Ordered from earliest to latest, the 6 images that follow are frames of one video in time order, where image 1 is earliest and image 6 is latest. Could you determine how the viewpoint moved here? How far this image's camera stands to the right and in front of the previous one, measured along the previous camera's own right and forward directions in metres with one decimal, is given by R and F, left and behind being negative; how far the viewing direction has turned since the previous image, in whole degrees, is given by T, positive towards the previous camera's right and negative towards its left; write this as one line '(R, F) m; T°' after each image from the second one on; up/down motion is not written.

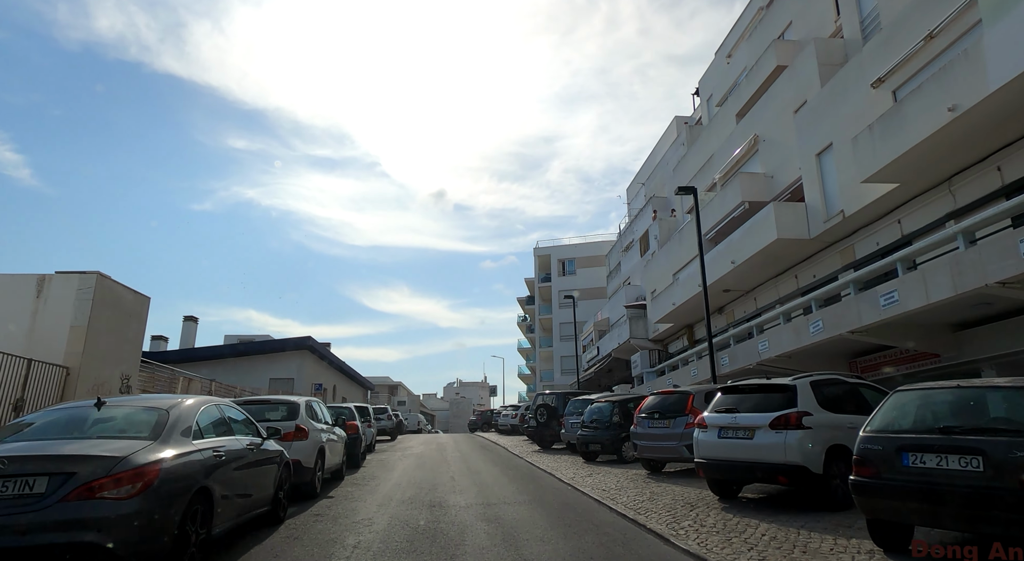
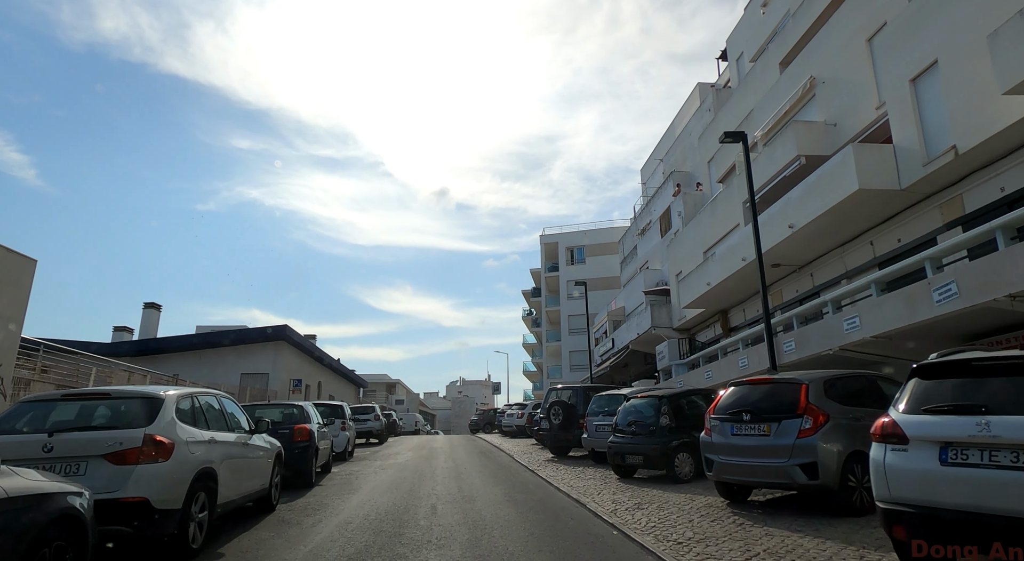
(-0.1, +3.3) m; 0°
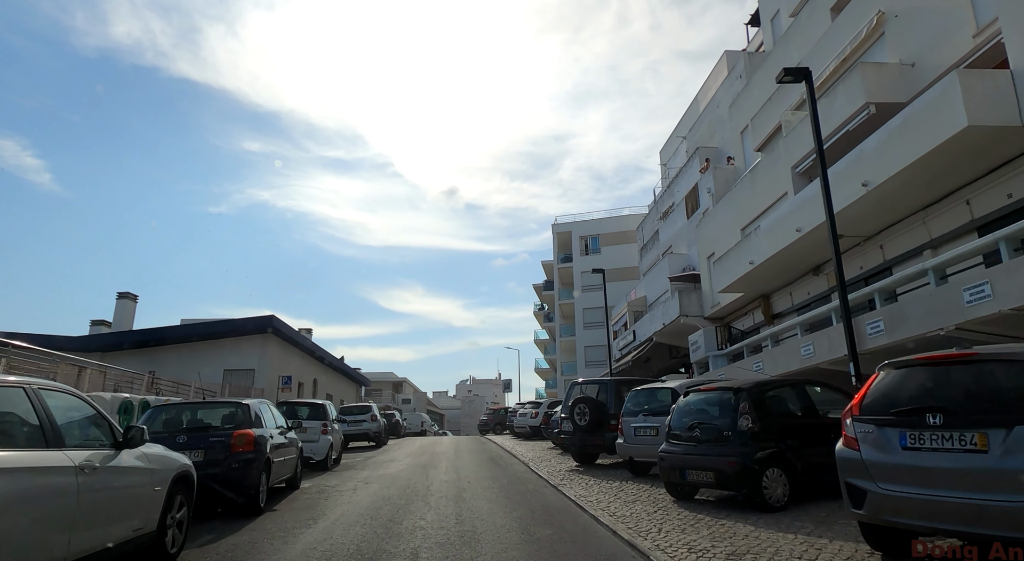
(-0.1, +2.5) m; -1°
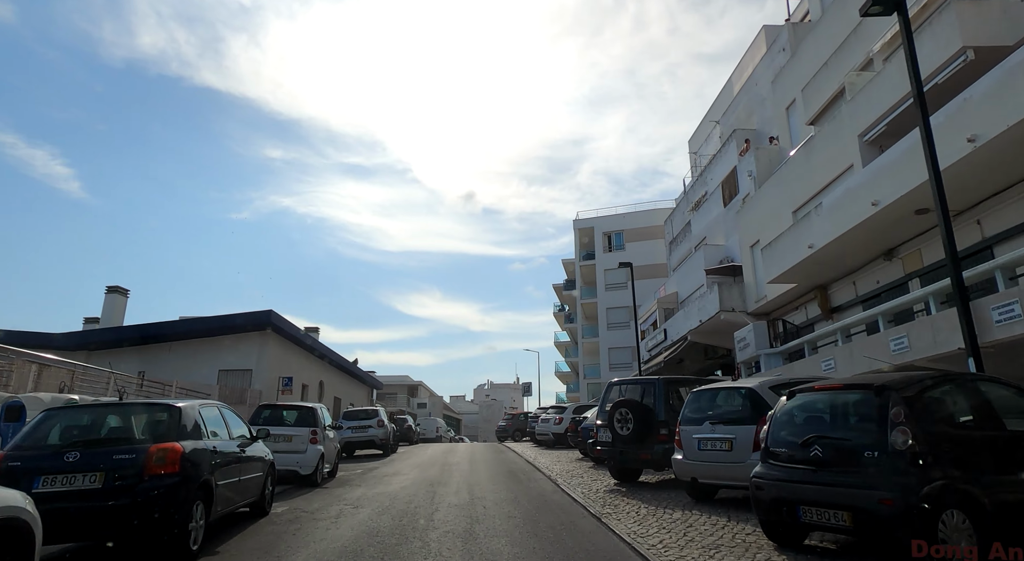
(-0.1, +2.0) m; -2°
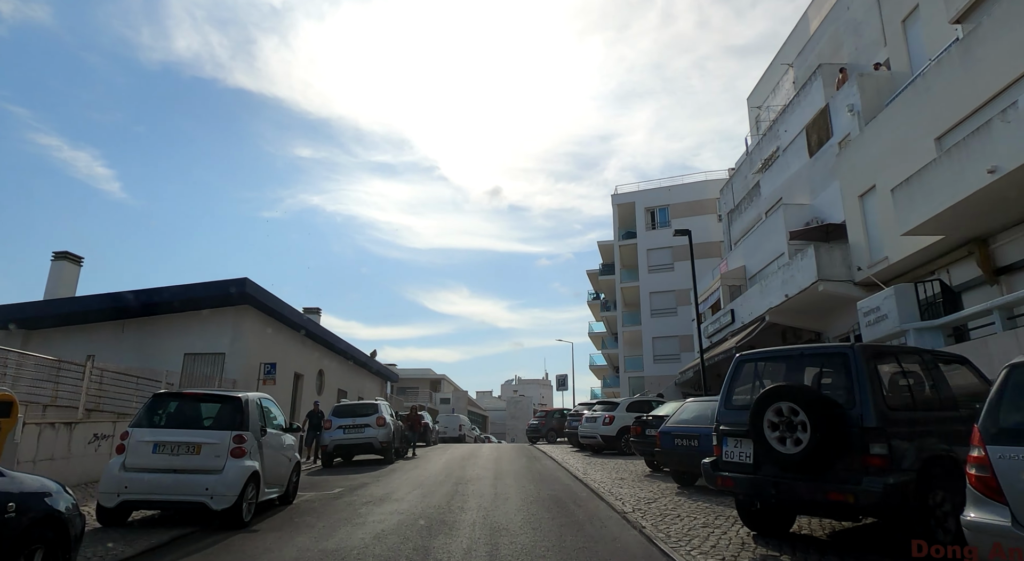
(-0.3, +4.2) m; -3°
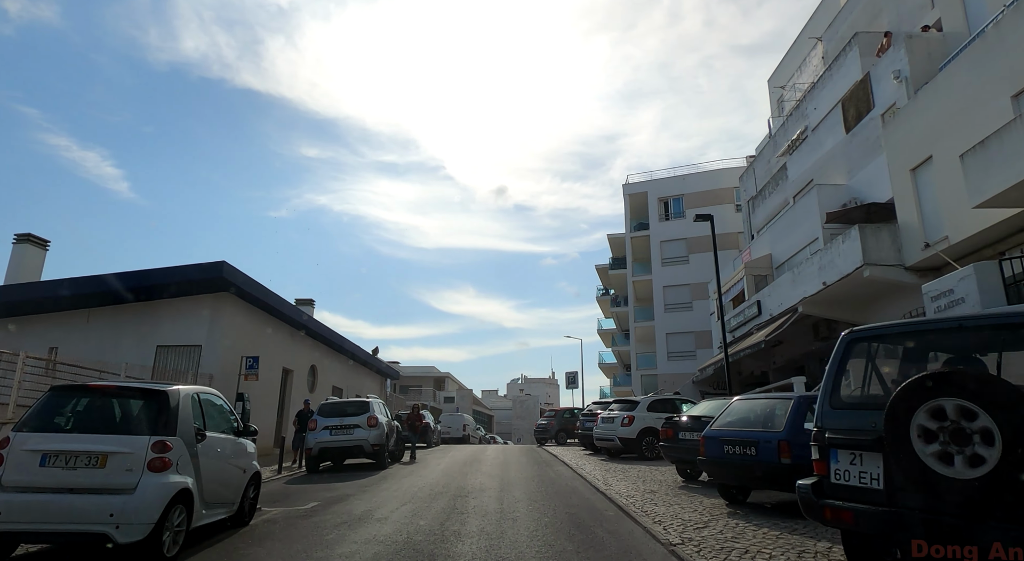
(-0.1, +1.6) m; -1°
